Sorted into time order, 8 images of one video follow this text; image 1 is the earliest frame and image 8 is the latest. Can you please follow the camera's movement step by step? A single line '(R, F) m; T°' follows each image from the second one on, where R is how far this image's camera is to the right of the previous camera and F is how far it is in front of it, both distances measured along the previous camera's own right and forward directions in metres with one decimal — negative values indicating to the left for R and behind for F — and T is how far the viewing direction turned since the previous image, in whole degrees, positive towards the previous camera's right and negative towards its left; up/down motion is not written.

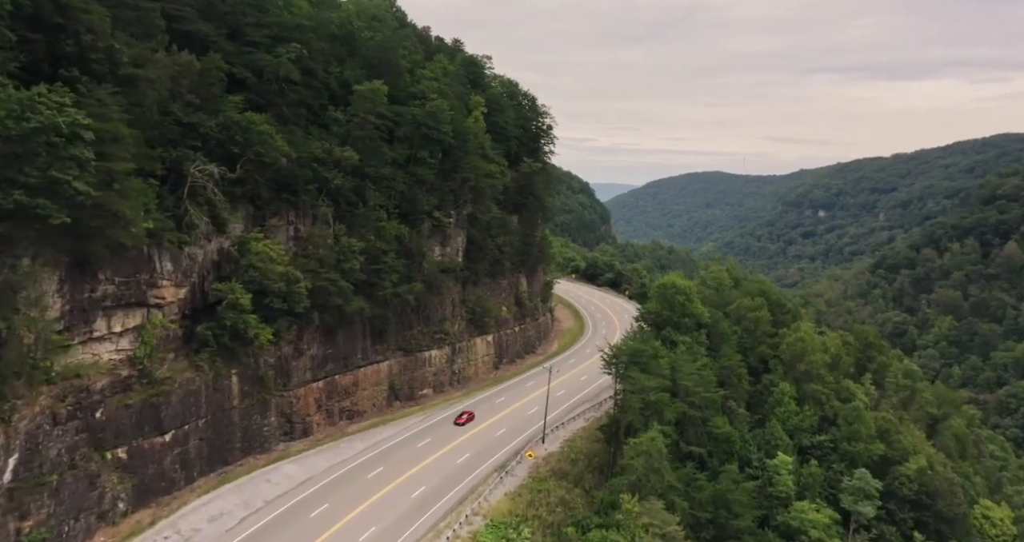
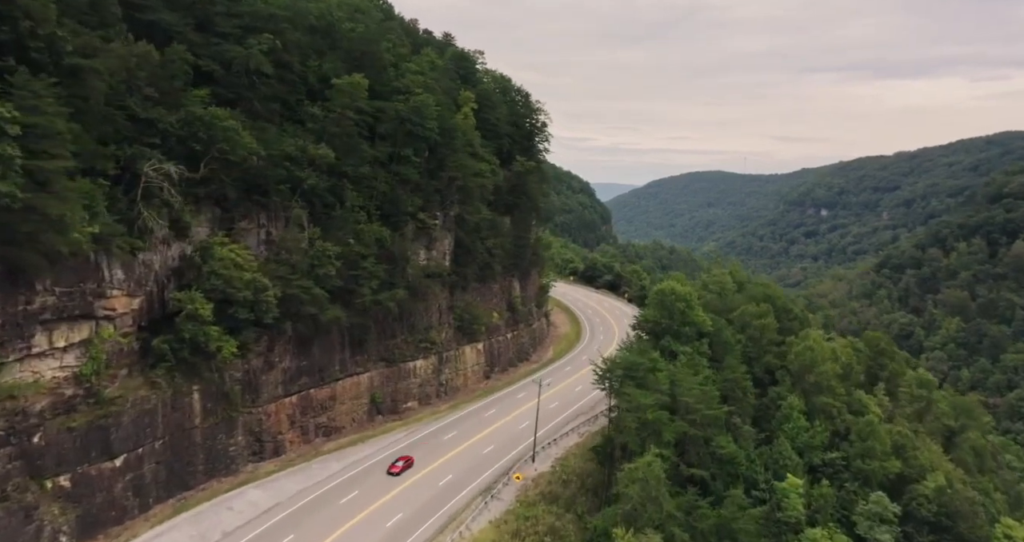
(+0.7, +3.1) m; 0°
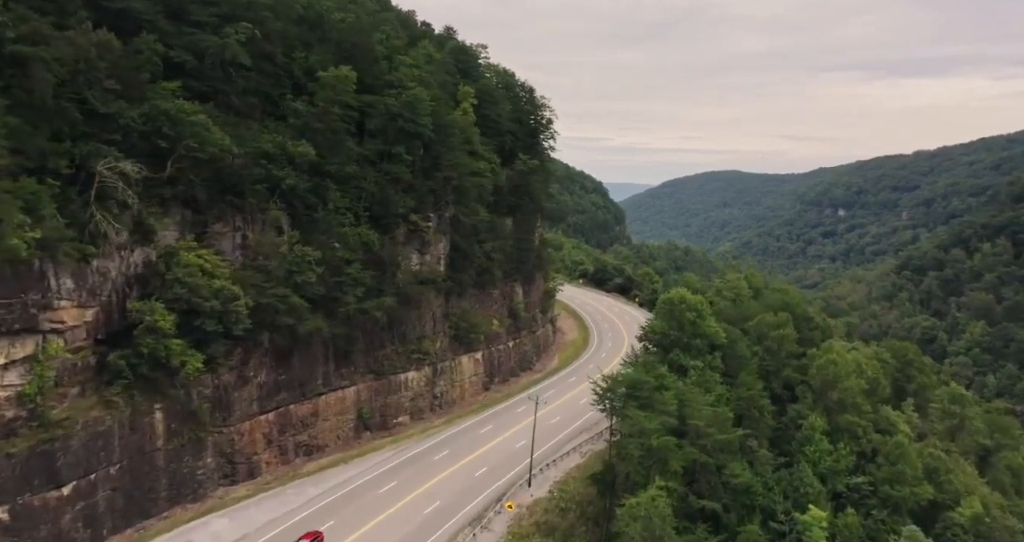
(+0.9, +3.3) m; -1°
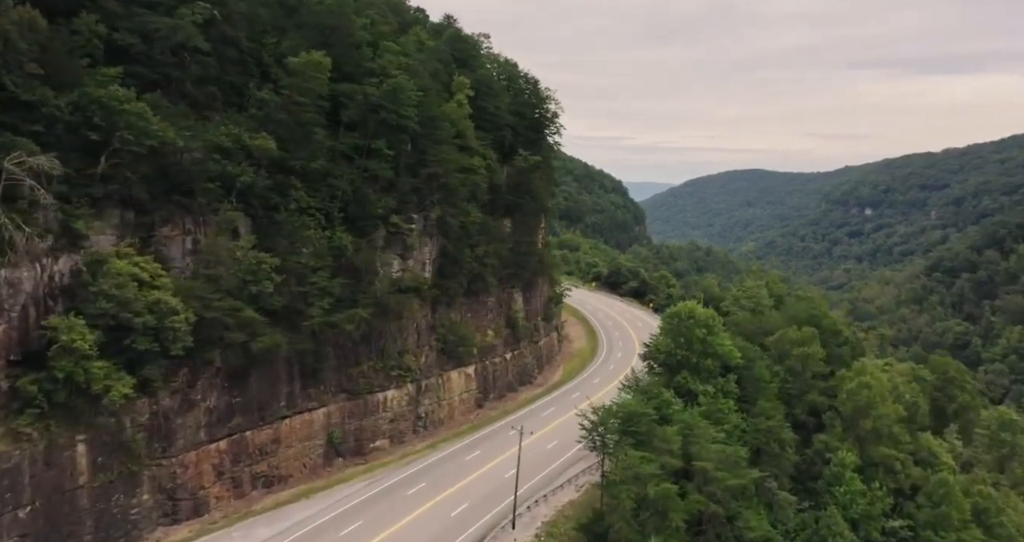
(+1.6, +4.7) m; -2°
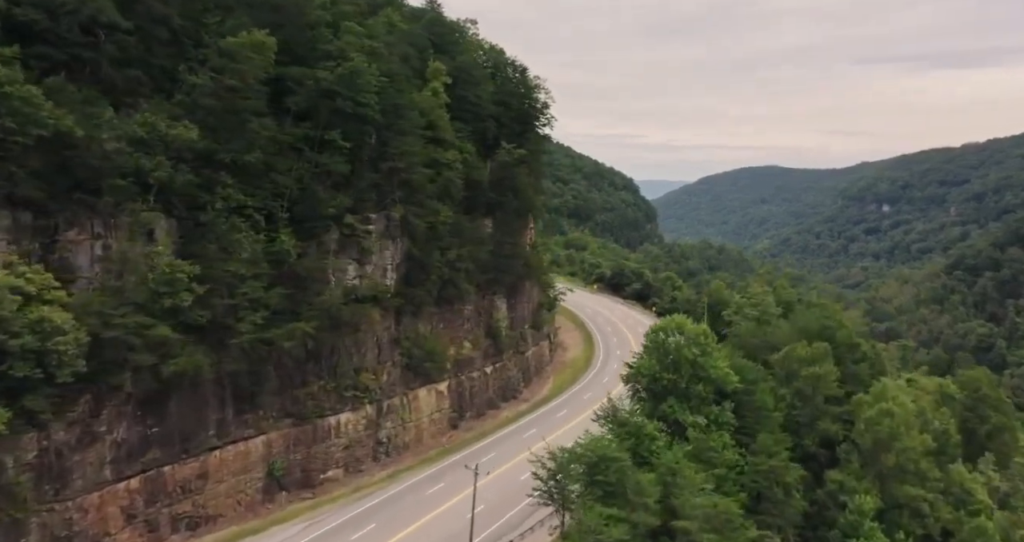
(+2.0, +4.9) m; -1°
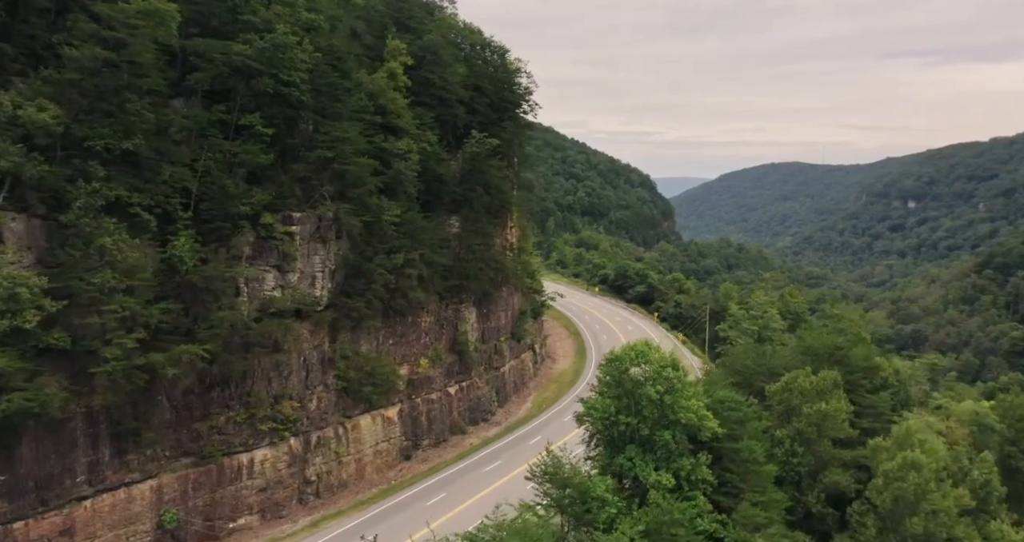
(+2.8, +6.0) m; -1°
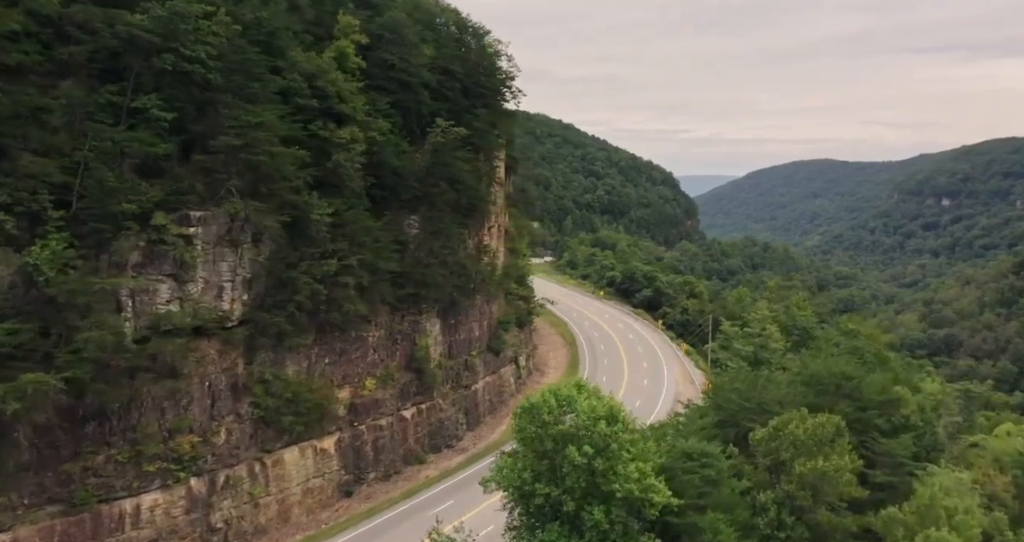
(+2.8, +5.4) m; -2°
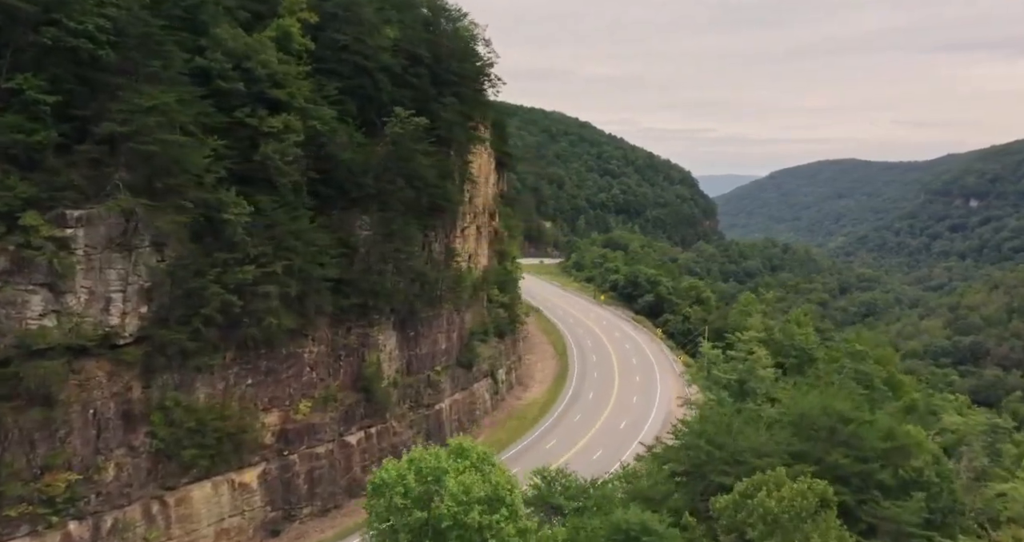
(+2.4, +4.3) m; -1°
